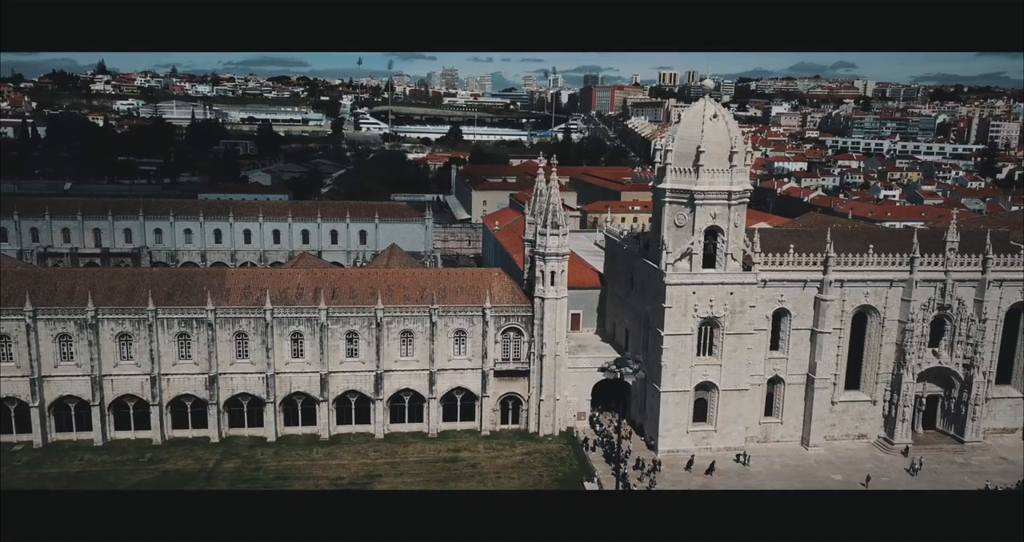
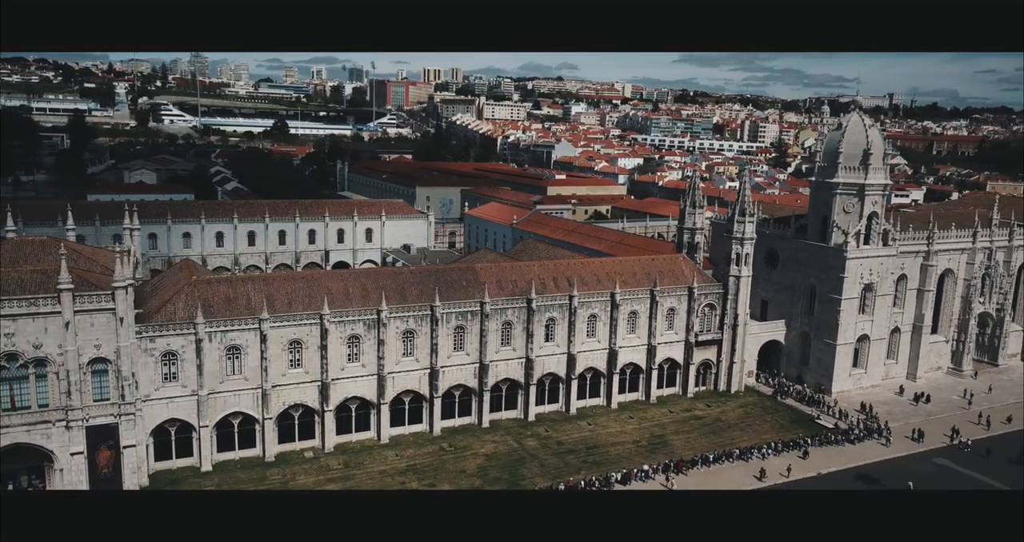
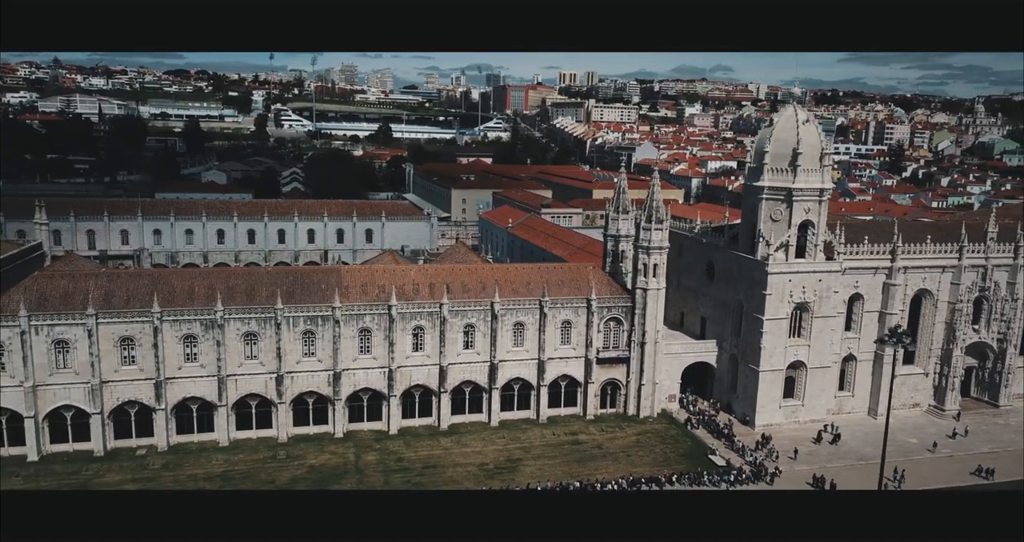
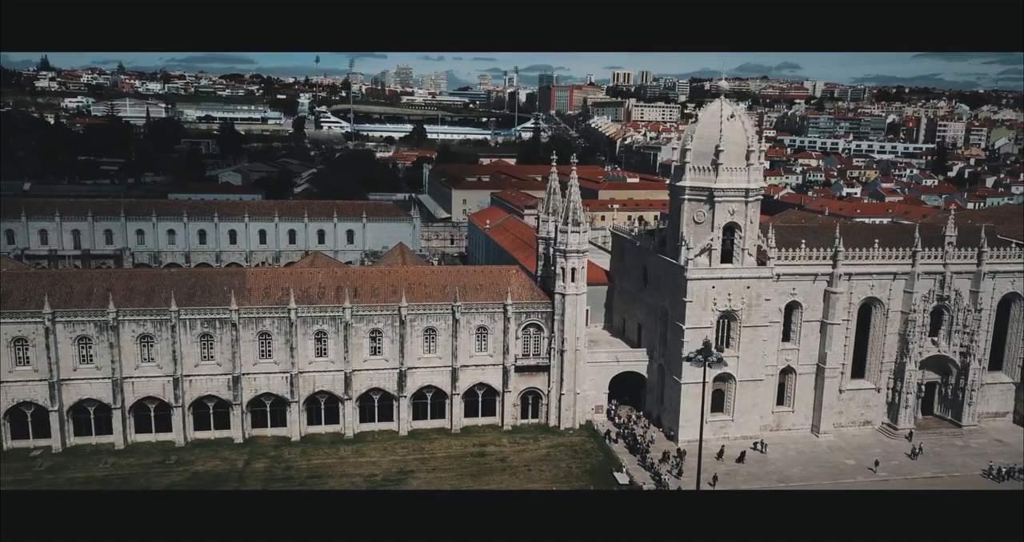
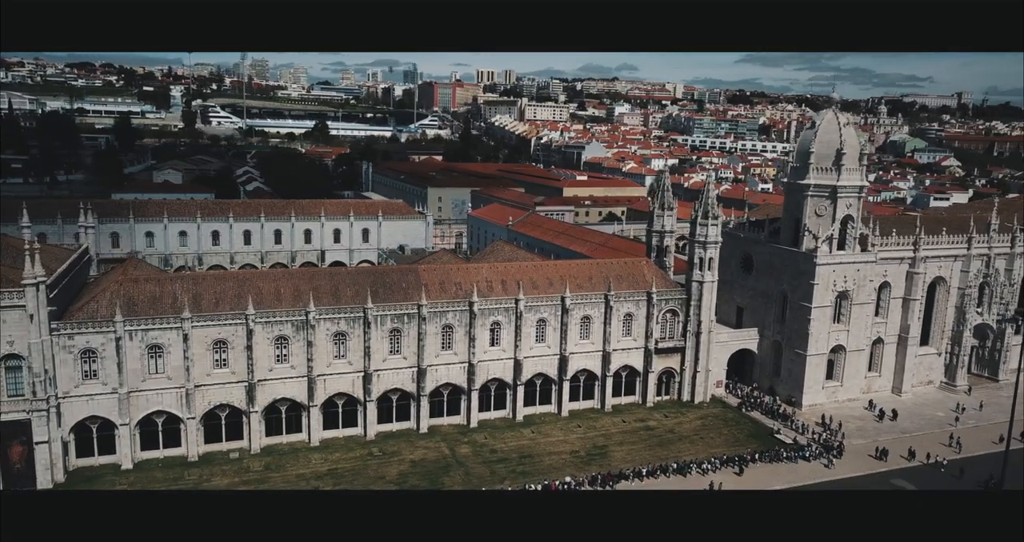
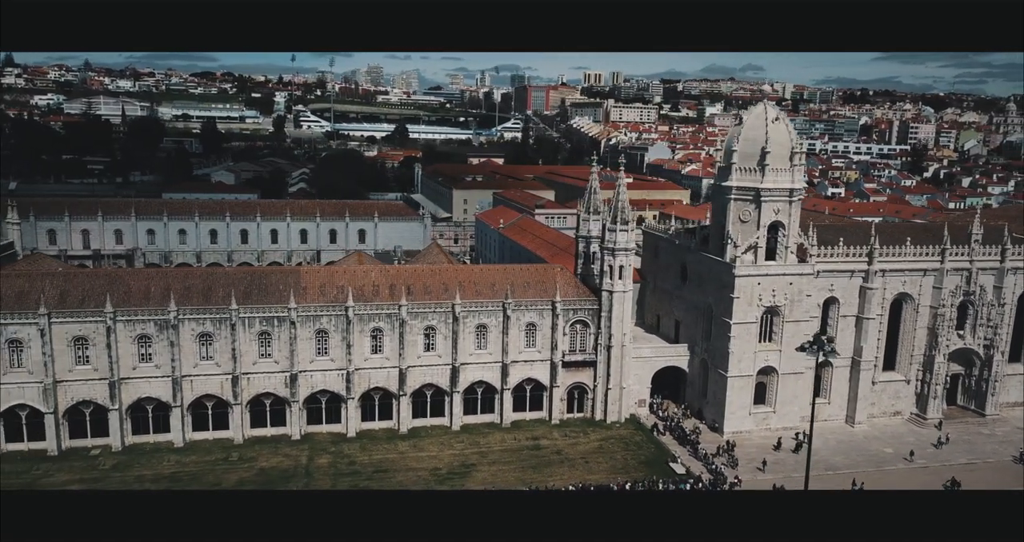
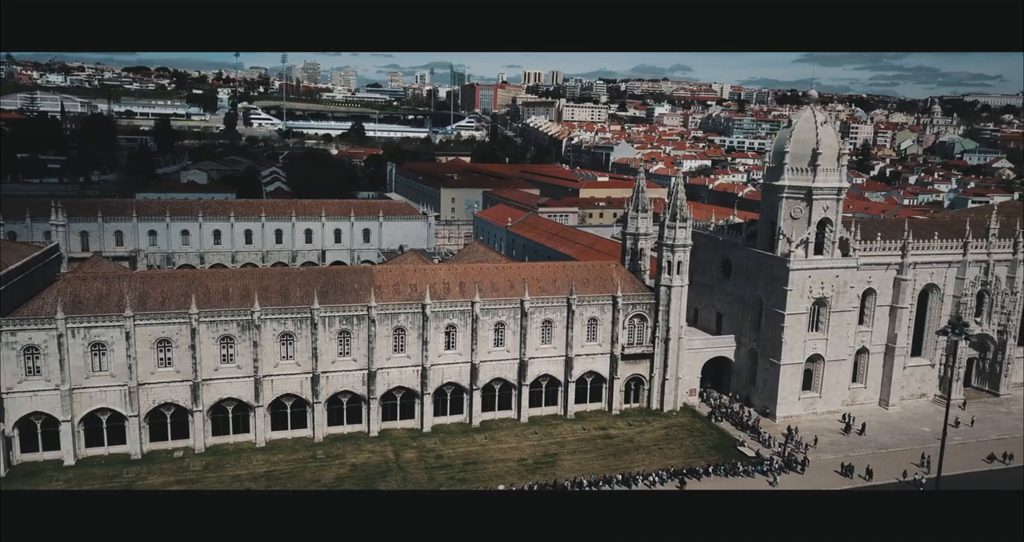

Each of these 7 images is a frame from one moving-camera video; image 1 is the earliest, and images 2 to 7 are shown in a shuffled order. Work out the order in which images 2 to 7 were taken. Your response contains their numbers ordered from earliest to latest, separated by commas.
4, 6, 3, 7, 5, 2
